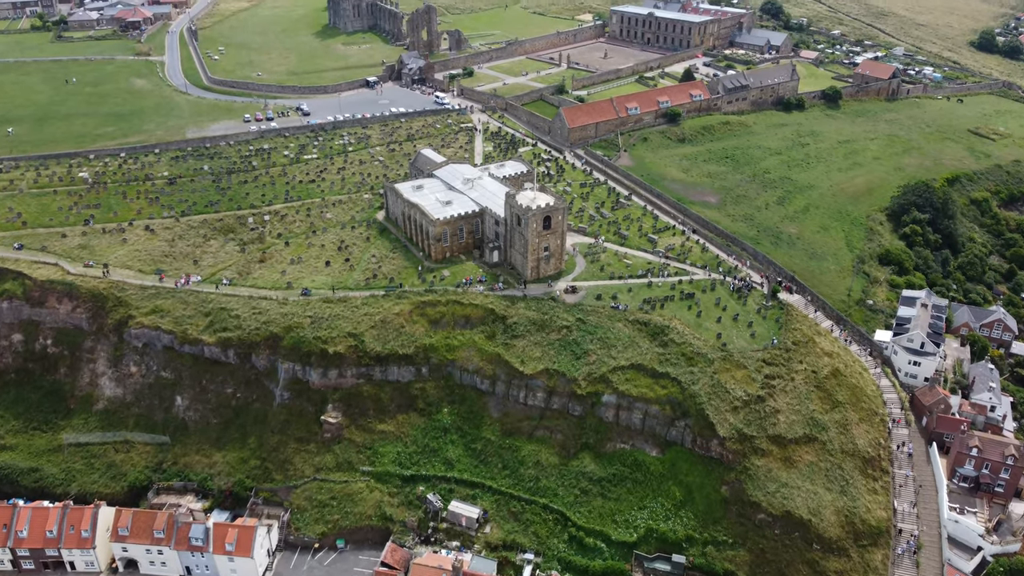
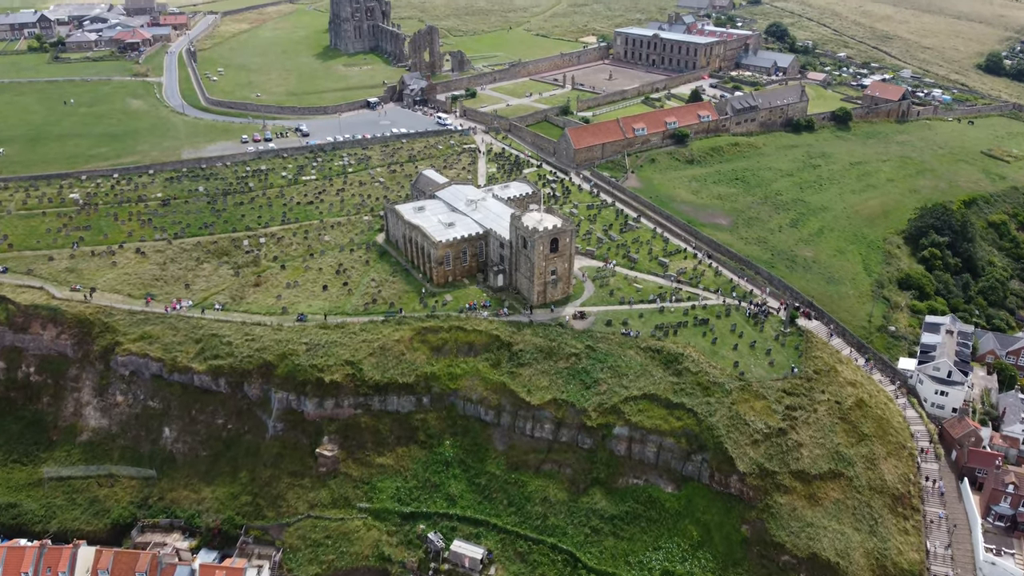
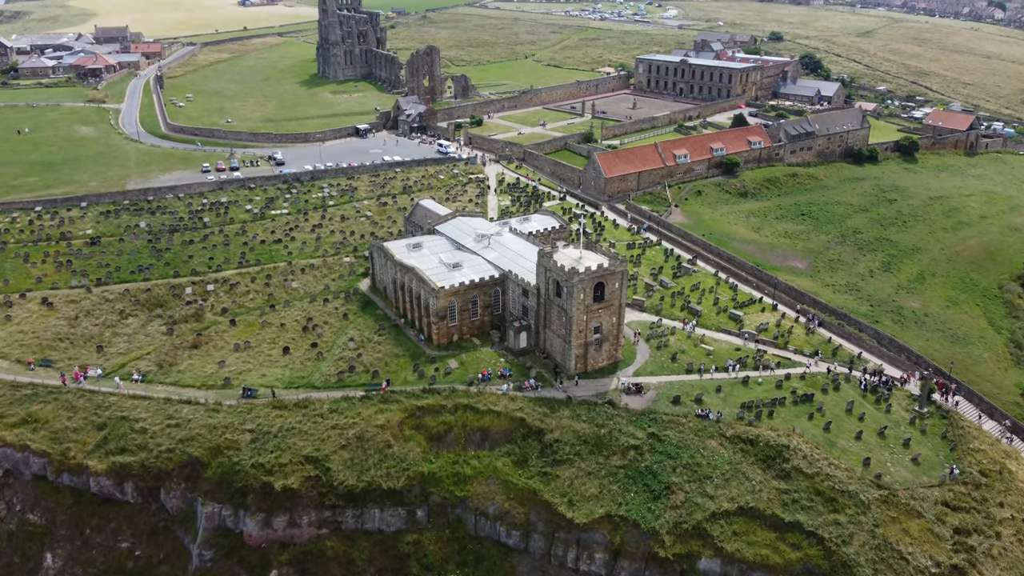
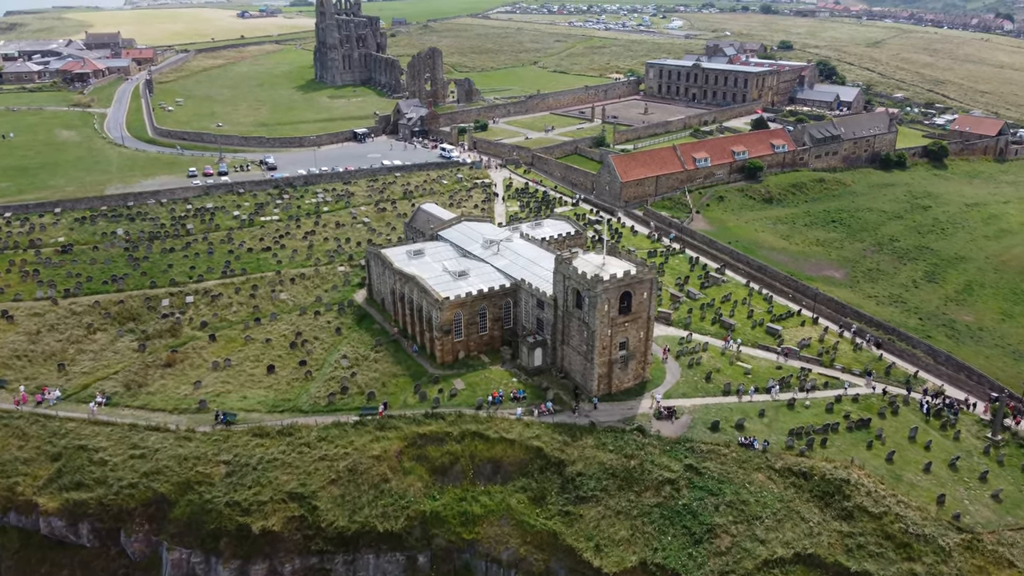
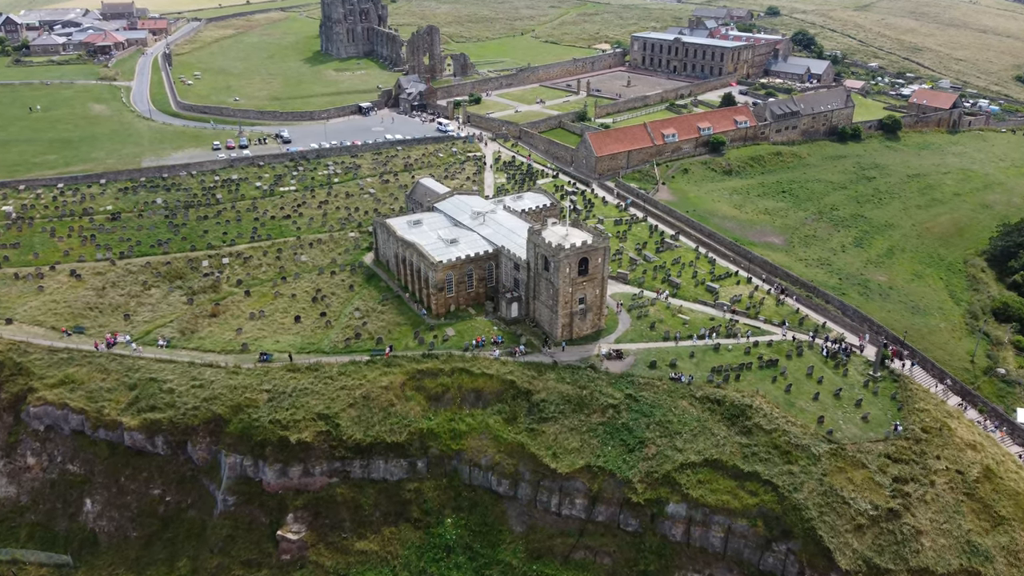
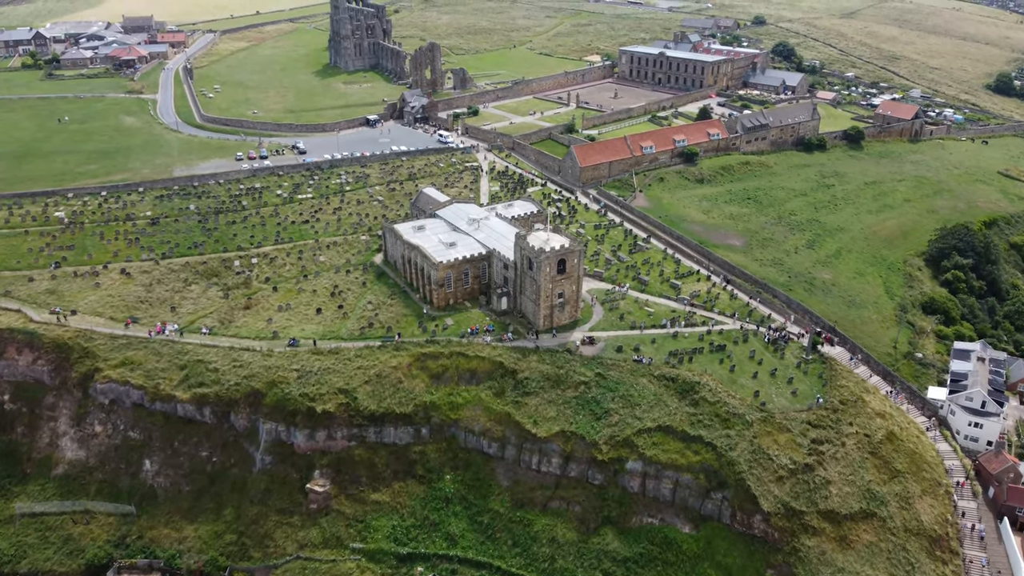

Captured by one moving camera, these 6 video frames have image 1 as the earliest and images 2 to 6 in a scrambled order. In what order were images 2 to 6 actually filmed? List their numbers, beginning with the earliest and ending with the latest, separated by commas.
2, 6, 5, 3, 4
